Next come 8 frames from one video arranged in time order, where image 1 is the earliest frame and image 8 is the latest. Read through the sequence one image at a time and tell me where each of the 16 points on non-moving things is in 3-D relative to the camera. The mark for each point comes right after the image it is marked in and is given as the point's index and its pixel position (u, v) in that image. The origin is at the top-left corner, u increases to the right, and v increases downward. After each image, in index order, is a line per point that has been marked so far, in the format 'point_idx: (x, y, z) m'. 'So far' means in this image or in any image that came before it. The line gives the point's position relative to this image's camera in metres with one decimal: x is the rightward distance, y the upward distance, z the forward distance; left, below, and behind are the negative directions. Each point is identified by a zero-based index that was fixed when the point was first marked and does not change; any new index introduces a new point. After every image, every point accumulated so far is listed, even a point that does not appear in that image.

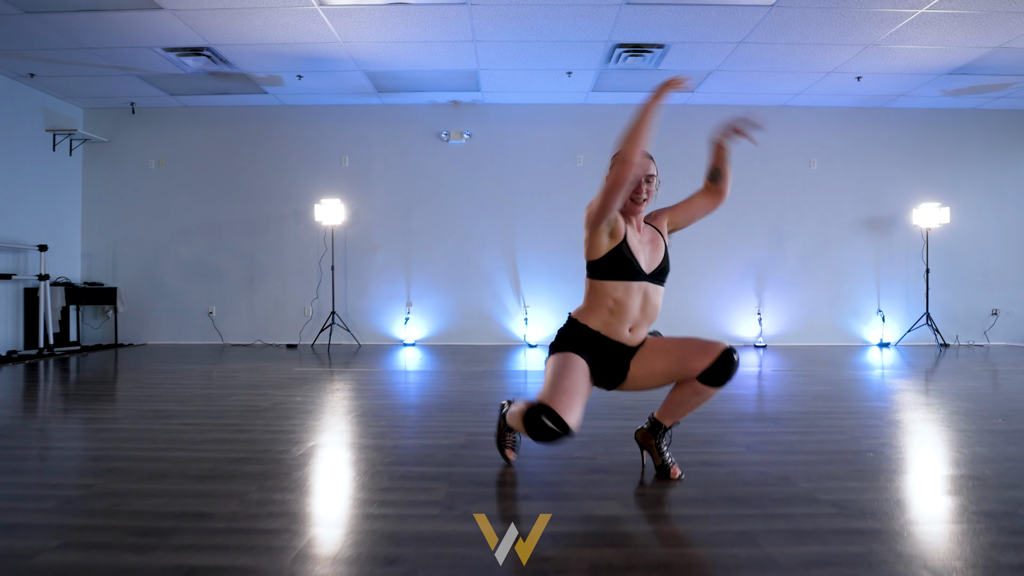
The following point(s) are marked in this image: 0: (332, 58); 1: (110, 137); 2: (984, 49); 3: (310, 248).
0: (-1.4, +1.8, +4.5) m
1: (-3.9, +1.5, +5.8) m
2: (+3.6, +1.8, +4.5) m
3: (-2.0, +0.4, +5.7) m
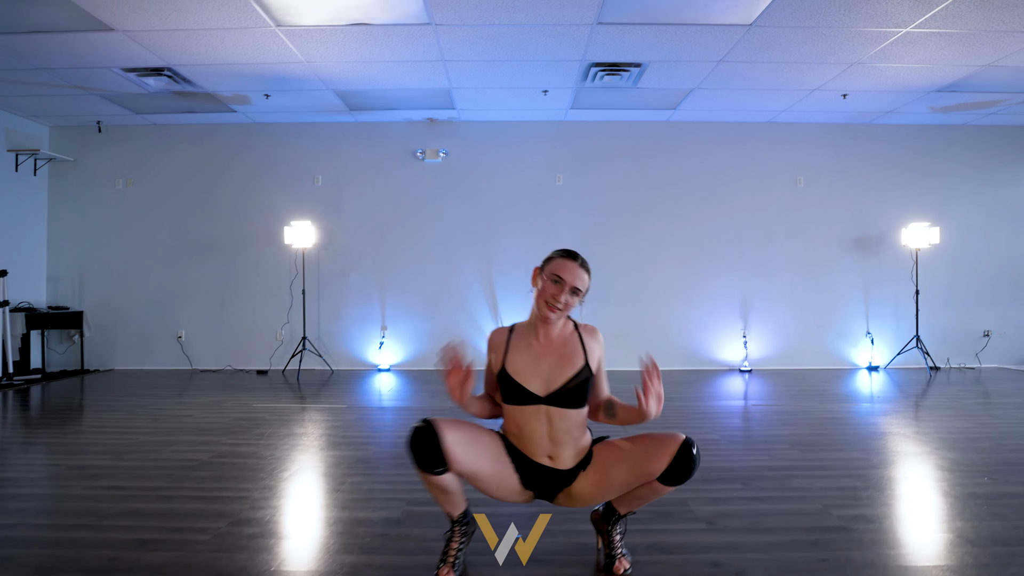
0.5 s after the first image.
0: (-1.6, +1.6, +4.4) m
1: (-4.1, +1.2, +5.6) m
2: (+3.4, +1.6, +4.3) m
3: (-2.2, +0.2, +5.5) m
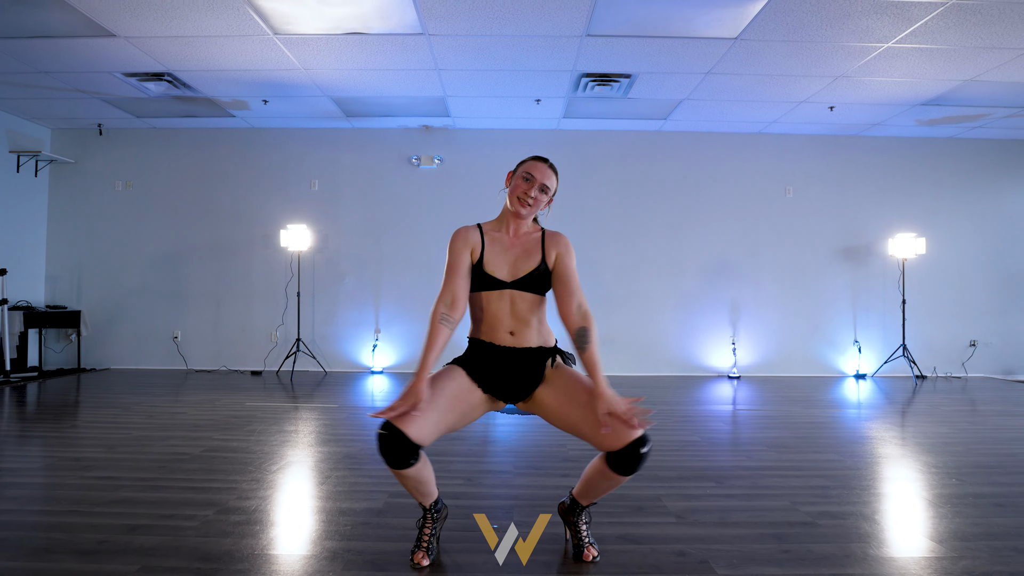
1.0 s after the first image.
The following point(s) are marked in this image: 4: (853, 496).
0: (-1.6, +1.6, +4.5) m
1: (-4.2, +1.2, +5.7) m
2: (+3.3, +1.5, +4.4) m
3: (-2.2, +0.1, +5.6) m
4: (+1.3, -0.8, +2.2) m
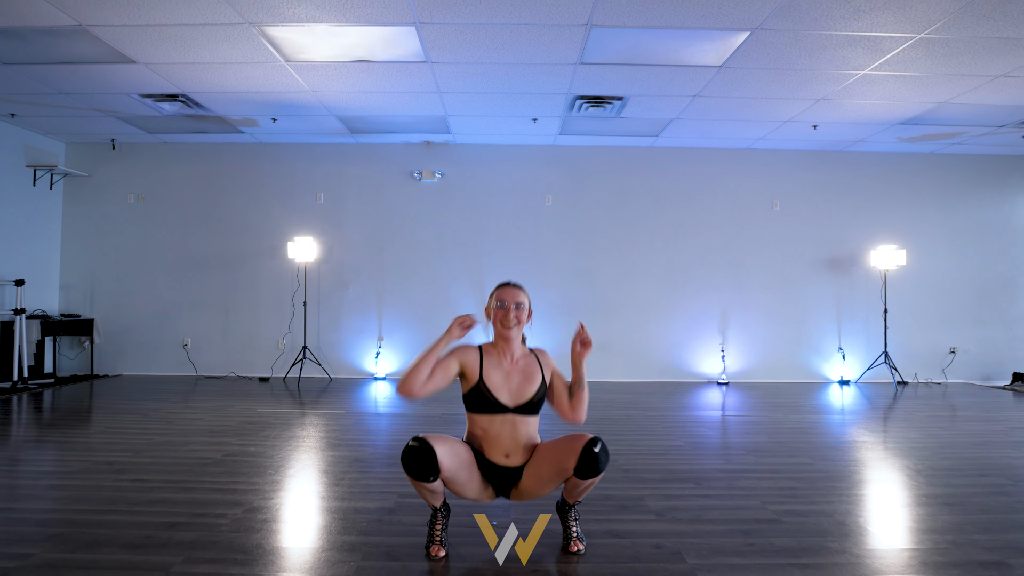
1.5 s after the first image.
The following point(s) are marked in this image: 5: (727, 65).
0: (-1.7, +1.5, +4.7) m
1: (-4.2, +1.2, +5.9) m
2: (+3.3, +1.5, +4.7) m
3: (-2.3, +0.1, +5.8) m
4: (+1.2, -0.9, +2.4) m
5: (+1.4, +1.5, +3.9) m
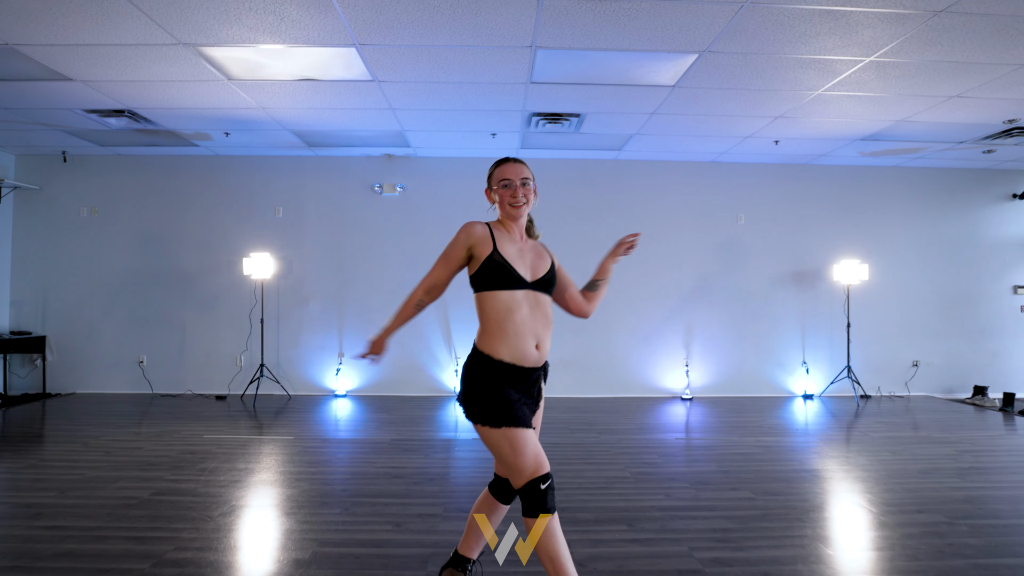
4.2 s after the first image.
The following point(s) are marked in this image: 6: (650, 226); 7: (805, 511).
0: (-2.0, +1.3, +4.6) m
1: (-4.6, +1.0, +5.7) m
2: (+3.0, +1.3, +4.7) m
3: (-2.6, -0.1, +5.7) m
4: (+1.0, -1.0, +2.4) m
5: (+1.1, +1.3, +3.9) m
6: (+1.4, +0.6, +5.9) m
7: (+1.4, -1.0, +2.7) m
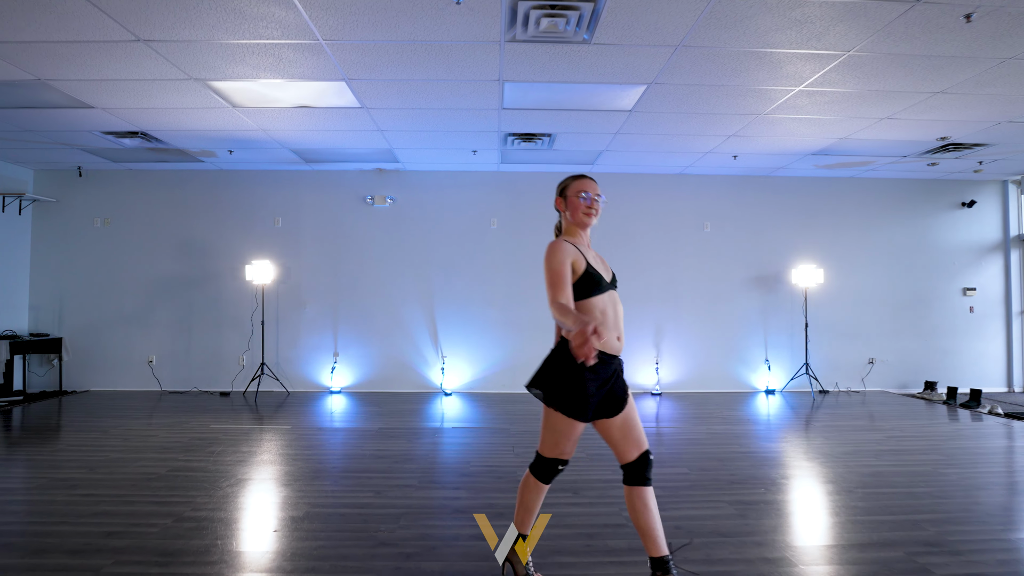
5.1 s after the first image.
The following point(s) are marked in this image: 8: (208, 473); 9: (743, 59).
0: (-2.2, +1.3, +5.1) m
1: (-4.8, +1.0, +6.2) m
2: (+2.8, +1.3, +5.1) m
3: (-2.8, -0.1, +6.1) m
4: (+0.8, -1.0, +2.8) m
5: (+0.9, +1.3, +4.3) m
6: (+1.2, +0.6, +6.3) m
7: (+1.2, -1.0, +3.2) m
8: (-1.7, -1.0, +3.2) m
9: (+1.3, +1.3, +3.4) m
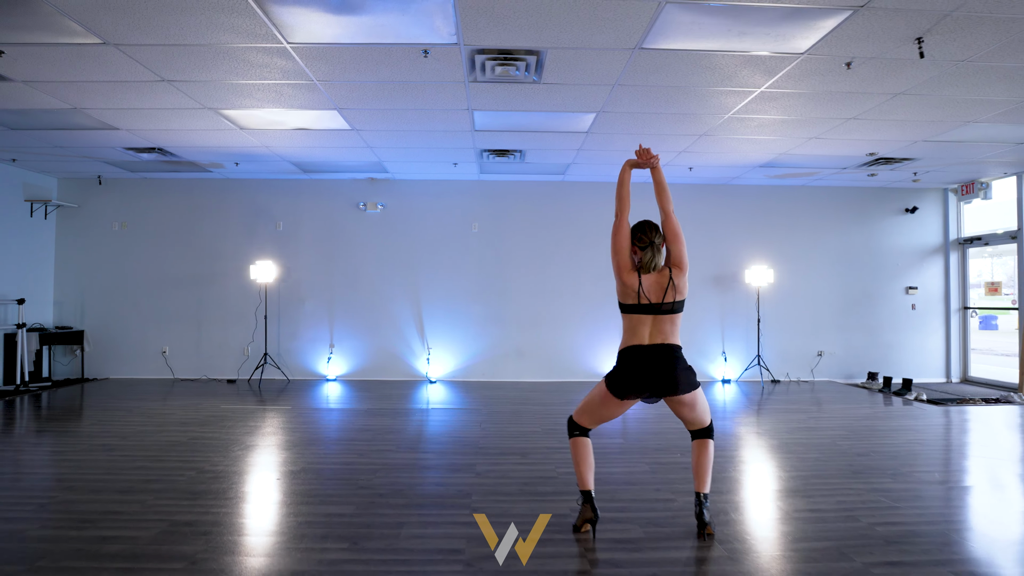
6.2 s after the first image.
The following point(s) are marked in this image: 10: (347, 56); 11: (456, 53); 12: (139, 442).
0: (-2.4, +1.3, +5.7) m
1: (-5.0, +1.0, +6.8) m
2: (+2.6, +1.3, +5.7) m
3: (-3.0, -0.1, +6.8) m
4: (+0.5, -1.0, +3.4) m
5: (+0.7, +1.3, +4.9) m
6: (+1.0, +0.6, +7.0) m
7: (+0.9, -1.0, +3.8) m
8: (-1.9, -1.0, +3.9) m
9: (+1.1, +1.3, +4.1) m
10: (-1.0, +1.4, +3.4) m
11: (-0.3, +1.4, +3.4) m
12: (-2.4, -1.0, +3.8) m
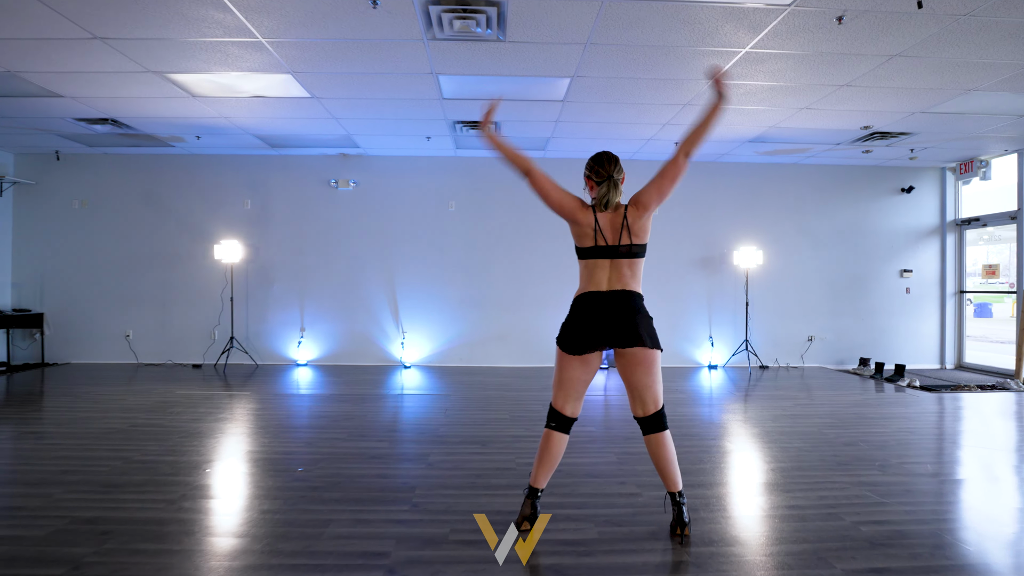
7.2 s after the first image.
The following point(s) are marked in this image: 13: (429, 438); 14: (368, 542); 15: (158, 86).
0: (-2.7, +1.5, +5.4) m
1: (-5.2, +1.2, +6.5) m
2: (+2.3, +1.5, +5.4) m
3: (-3.3, +0.1, +6.5) m
4: (+0.3, -0.9, +3.2) m
5: (+0.5, +1.5, +4.6) m
6: (+0.7, +0.8, +6.7) m
7: (+0.7, -0.9, +3.6) m
8: (-2.1, -0.9, +3.6) m
9: (+0.9, +1.5, +3.8) m
10: (-1.2, +1.5, +3.1) m
11: (-0.5, +1.5, +3.1) m
12: (-2.7, -0.9, +3.6) m
13: (-0.5, -0.9, +3.5) m
14: (-0.5, -0.9, +2.0) m
15: (-2.6, +1.5, +4.3) m
